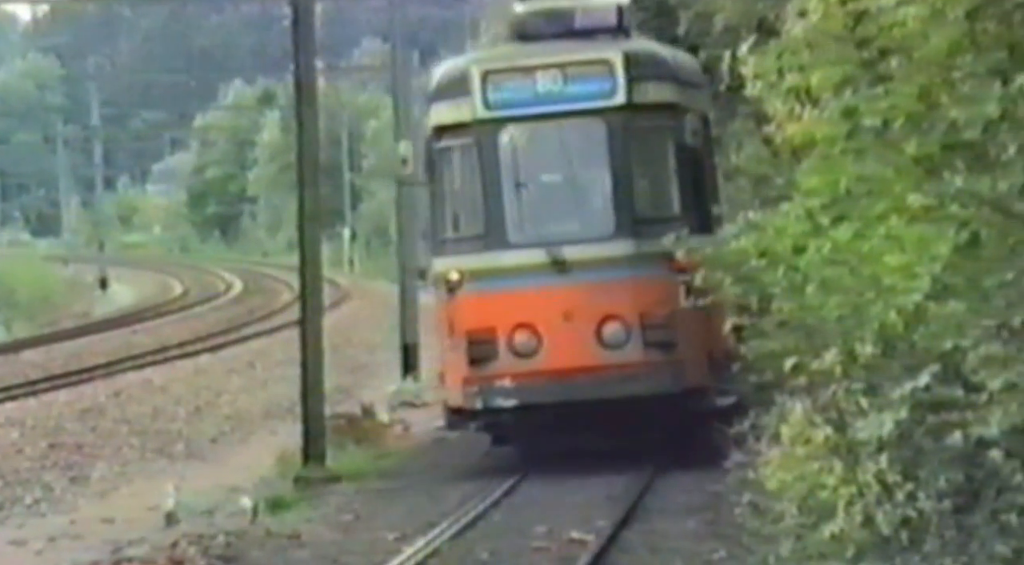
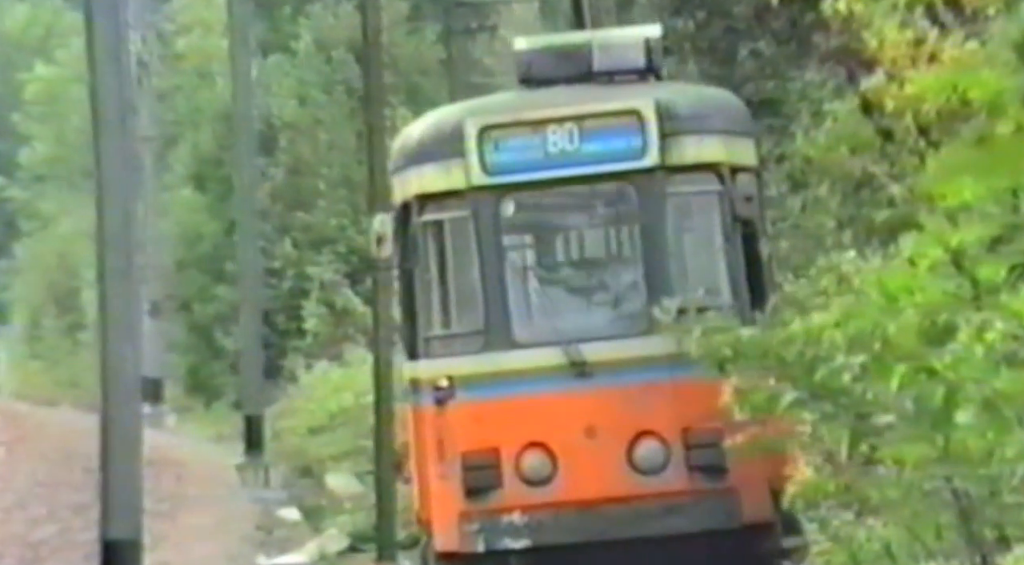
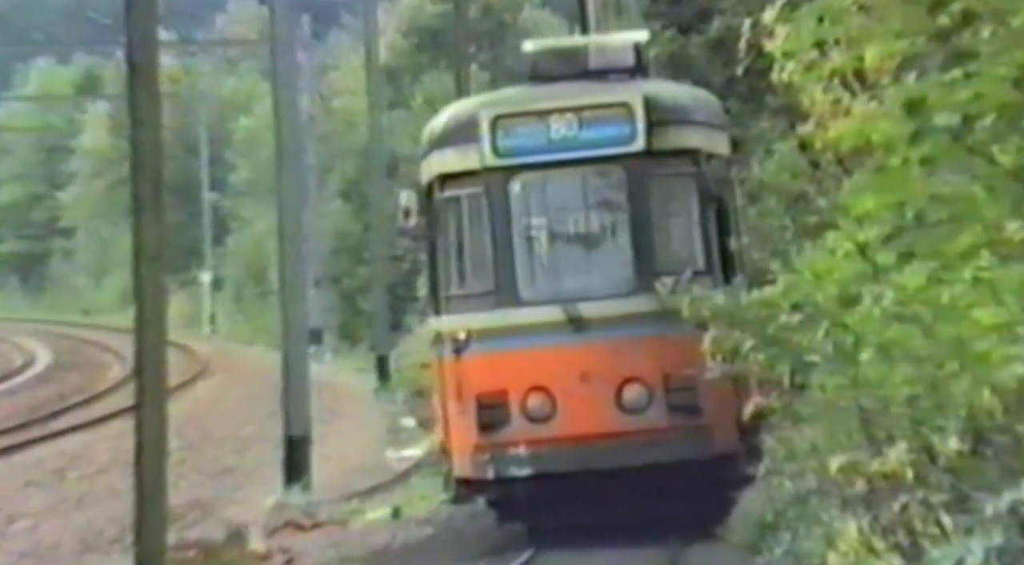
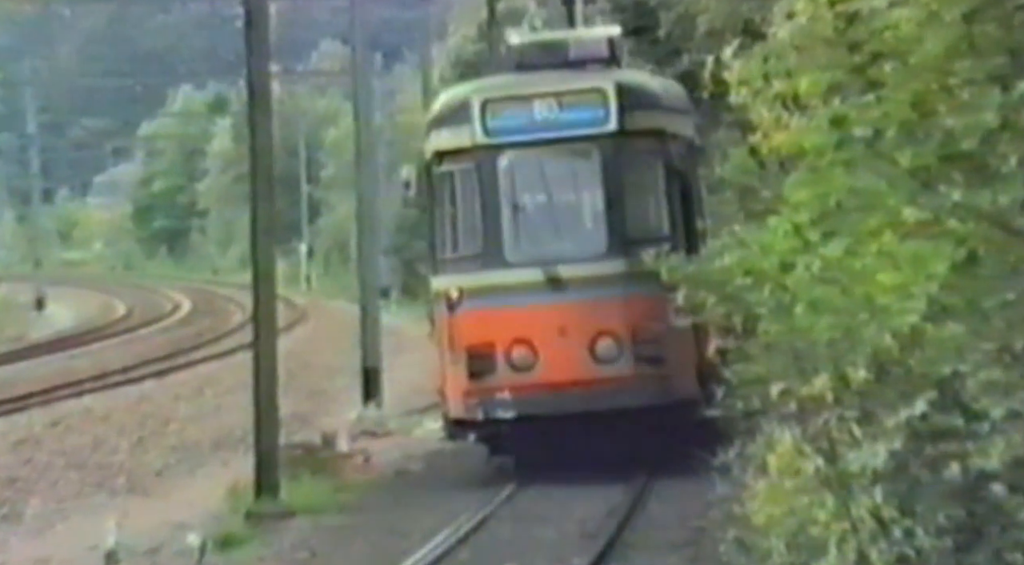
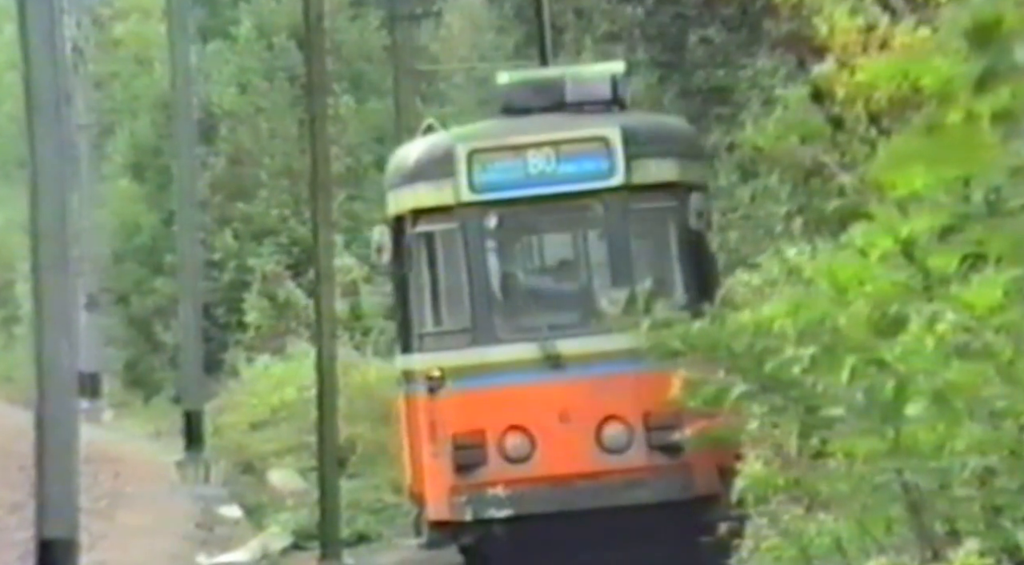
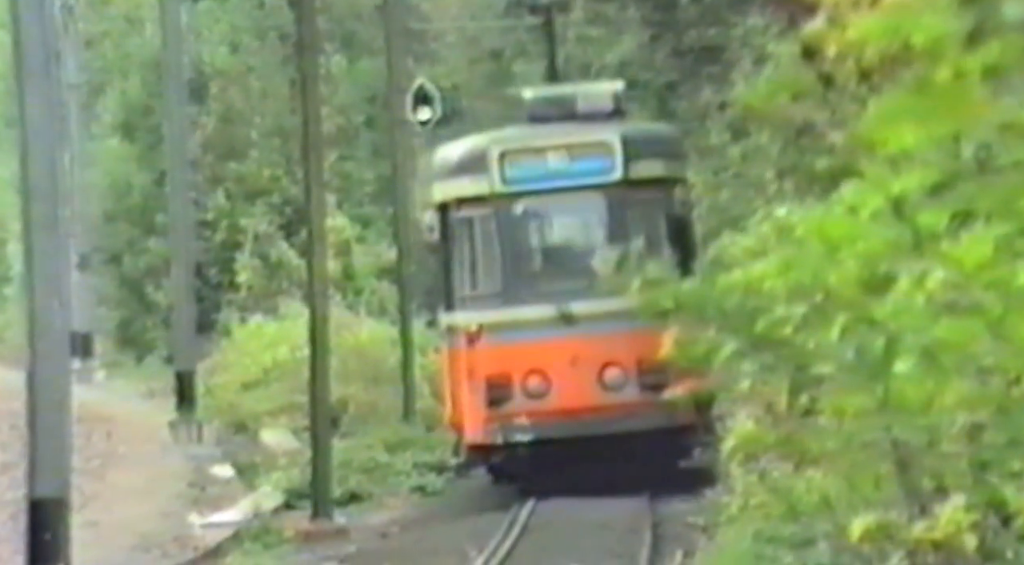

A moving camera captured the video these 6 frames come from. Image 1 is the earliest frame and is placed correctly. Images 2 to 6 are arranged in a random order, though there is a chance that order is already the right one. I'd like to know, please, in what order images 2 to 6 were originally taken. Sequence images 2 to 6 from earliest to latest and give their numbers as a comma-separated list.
4, 3, 2, 5, 6
